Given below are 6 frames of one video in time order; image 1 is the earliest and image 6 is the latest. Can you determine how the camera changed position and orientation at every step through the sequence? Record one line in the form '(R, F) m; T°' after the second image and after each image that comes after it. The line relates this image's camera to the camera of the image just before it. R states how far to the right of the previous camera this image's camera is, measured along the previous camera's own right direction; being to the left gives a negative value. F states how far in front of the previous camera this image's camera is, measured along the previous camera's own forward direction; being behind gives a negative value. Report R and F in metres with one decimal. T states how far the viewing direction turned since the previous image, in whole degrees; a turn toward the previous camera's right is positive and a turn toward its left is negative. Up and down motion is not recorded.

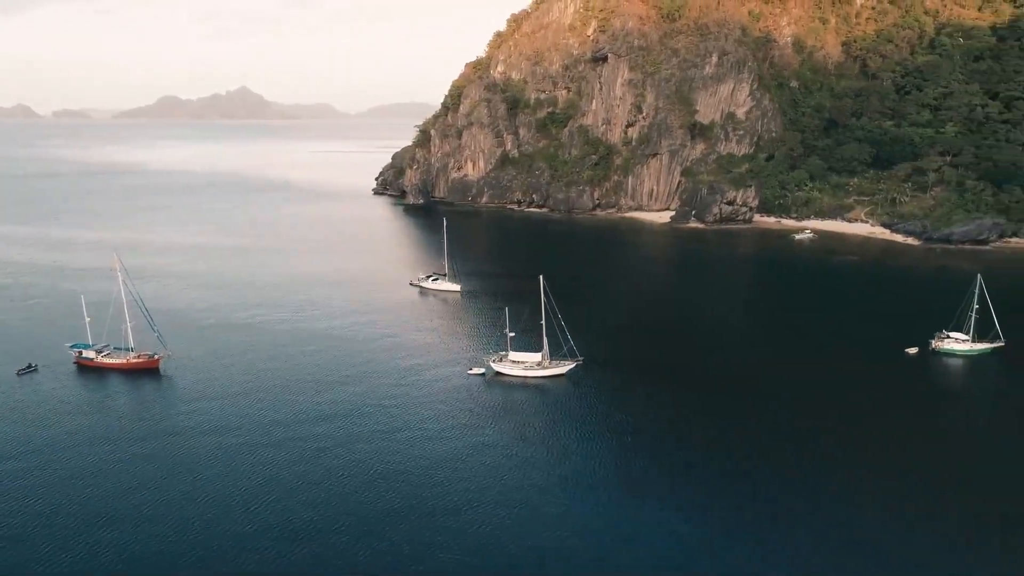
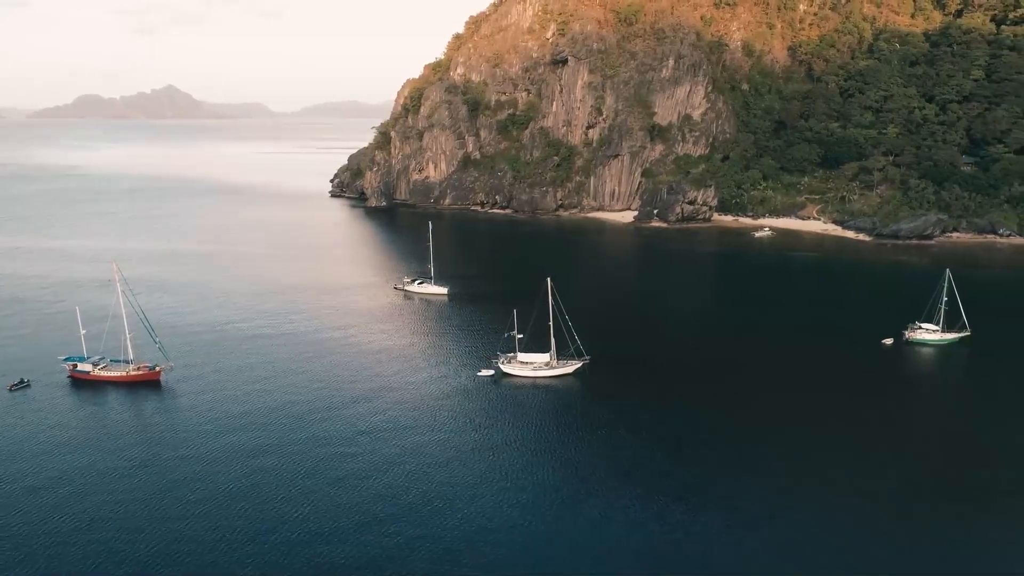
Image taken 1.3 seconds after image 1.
(-3.0, -0.5) m; +5°
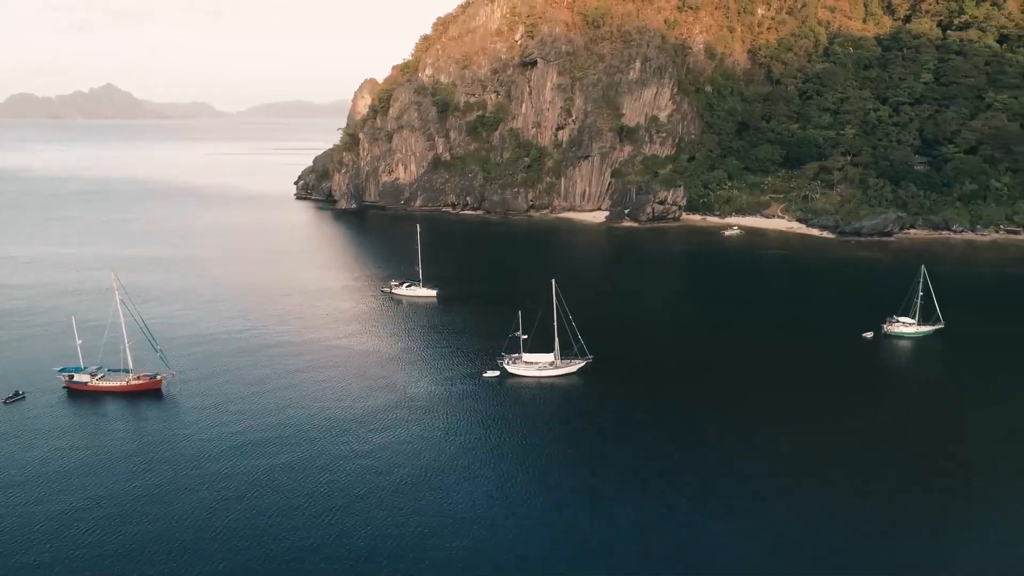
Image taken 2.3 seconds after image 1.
(-2.3, -0.4) m; +4°
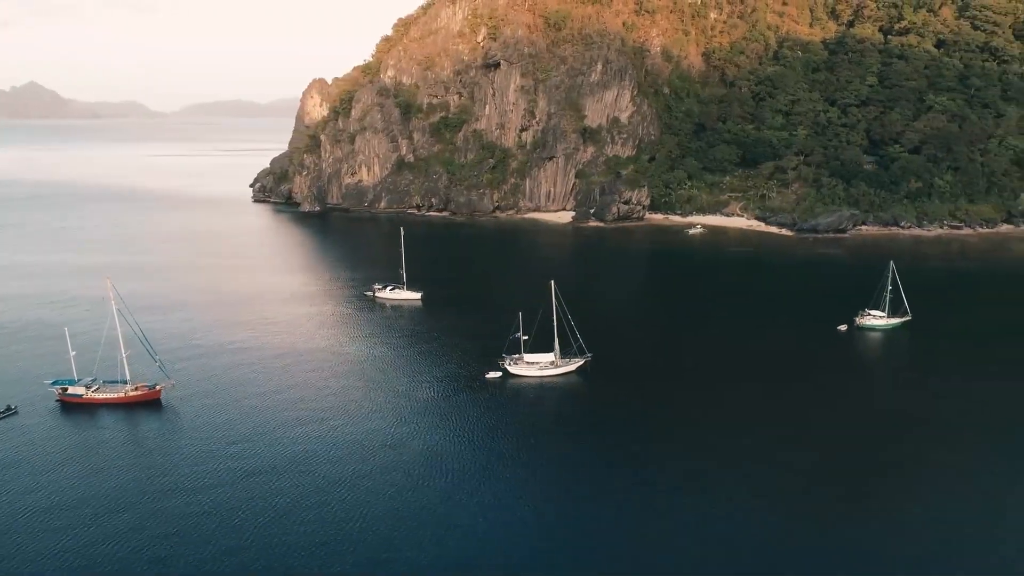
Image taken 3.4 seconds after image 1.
(-2.5, -0.5) m; +4°
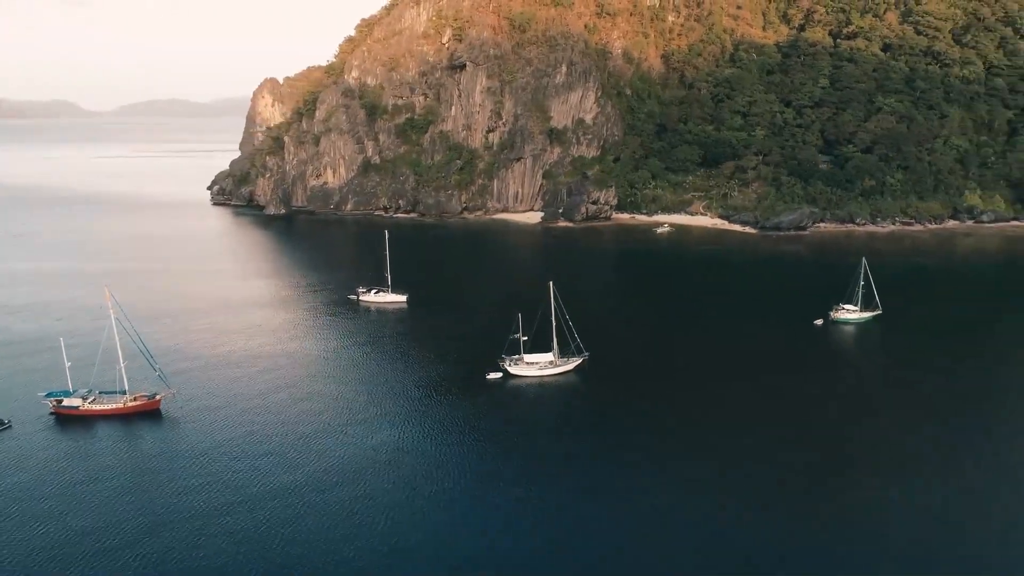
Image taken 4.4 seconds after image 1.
(-2.3, -0.5) m; +4°
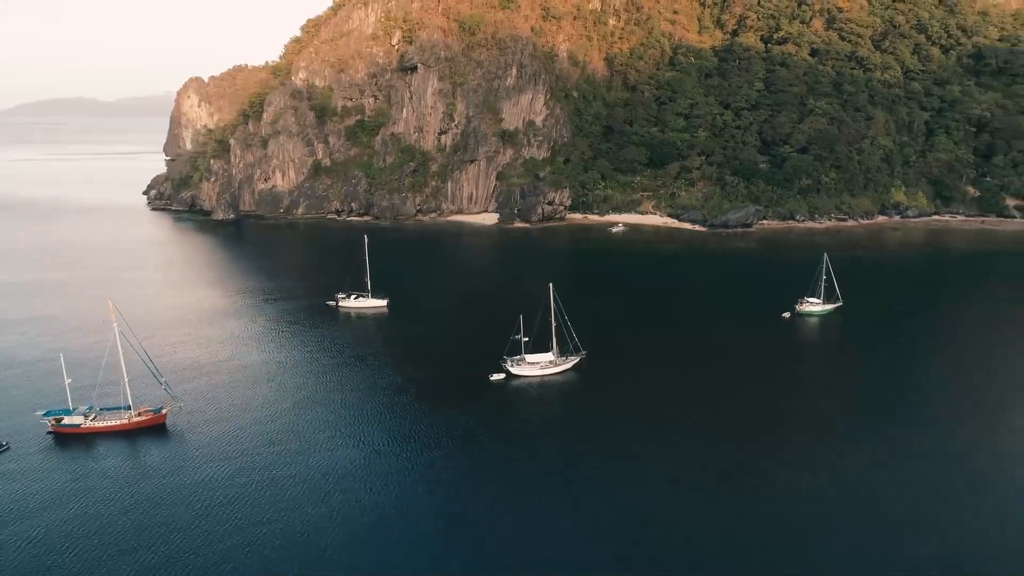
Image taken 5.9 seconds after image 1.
(-3.5, -0.7) m; +6°
